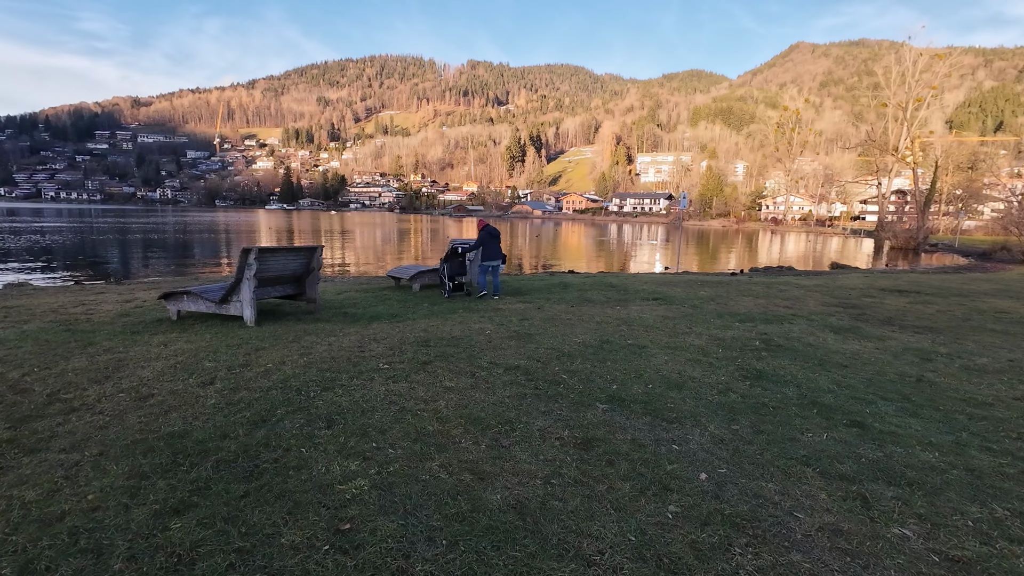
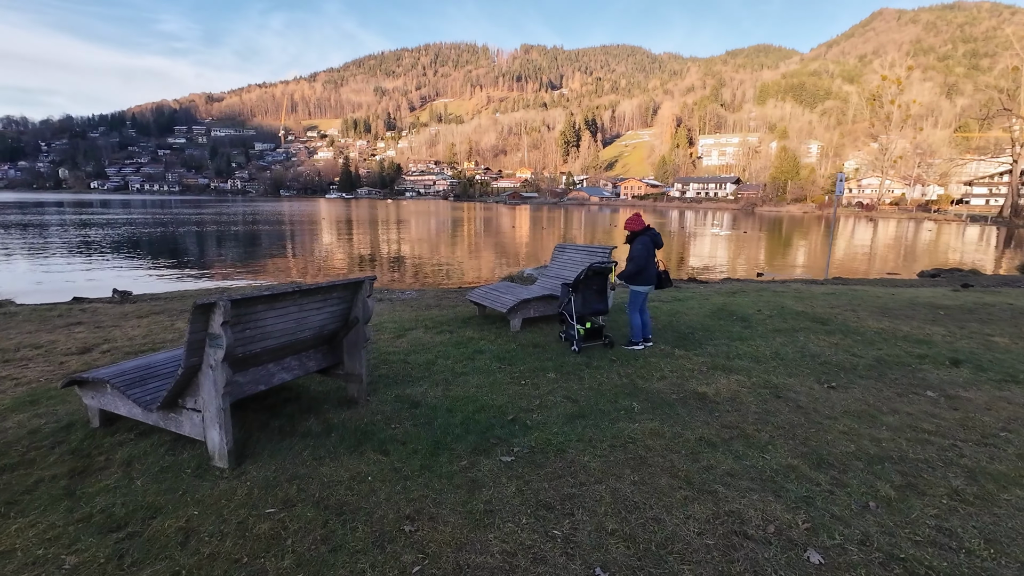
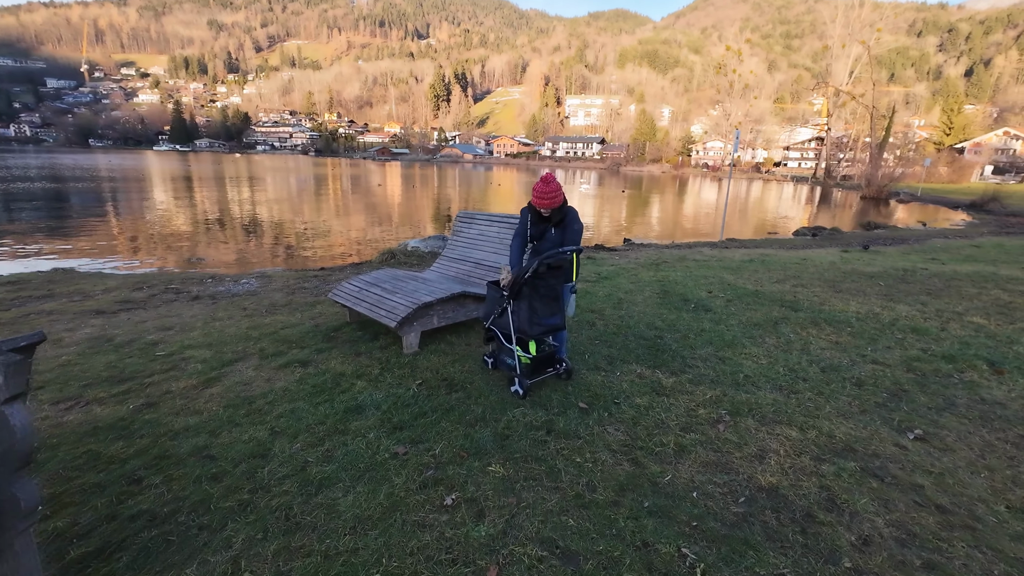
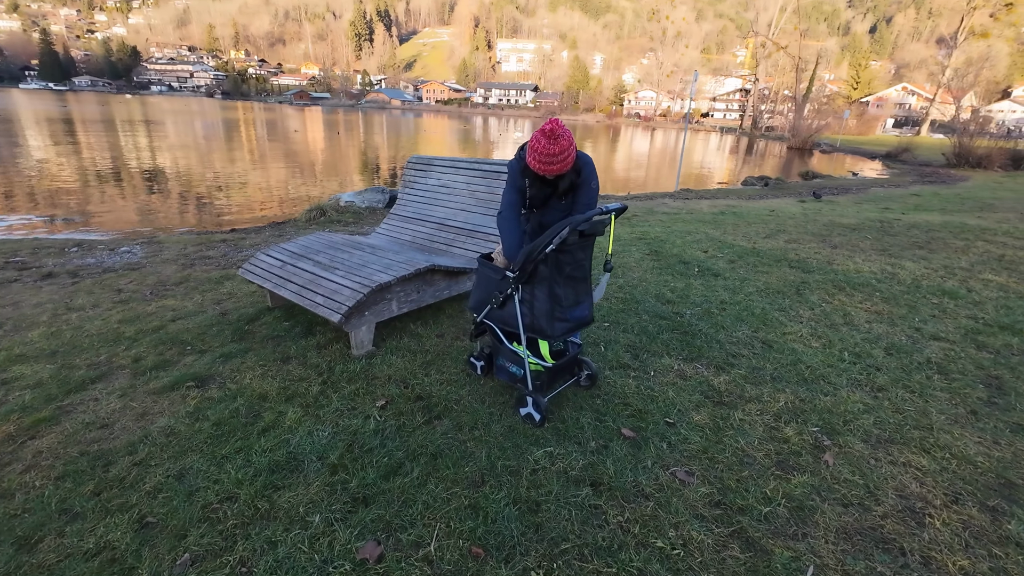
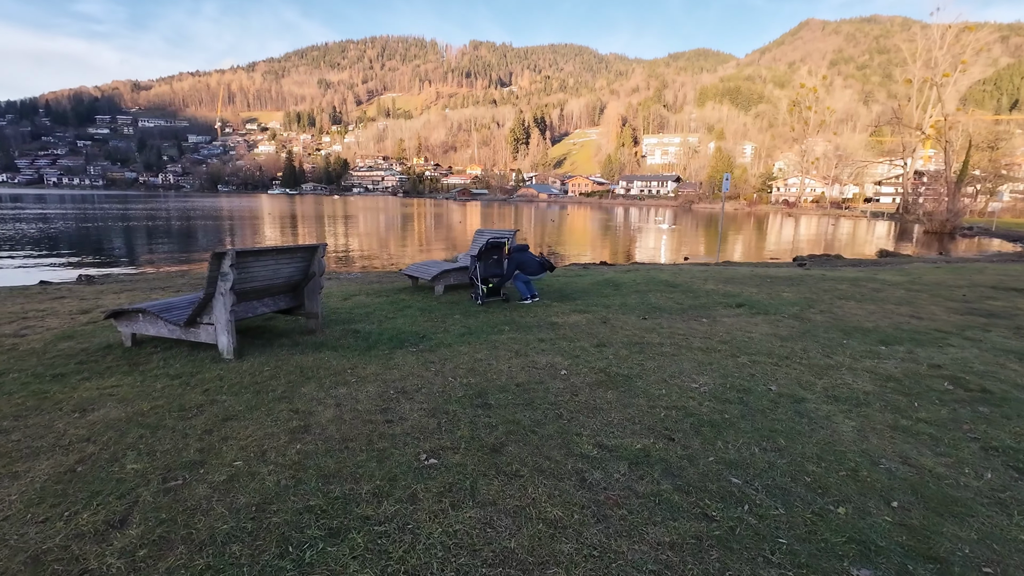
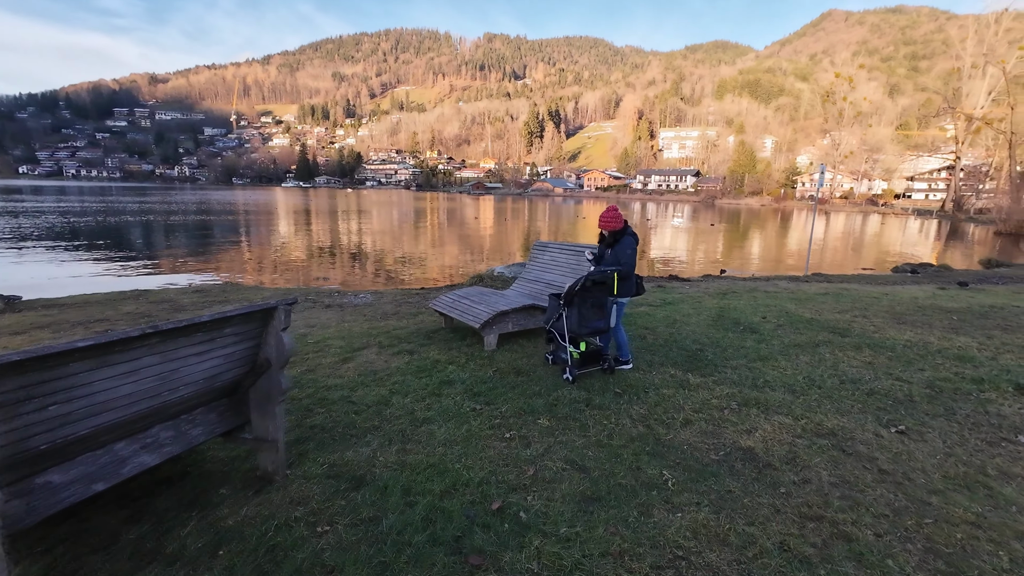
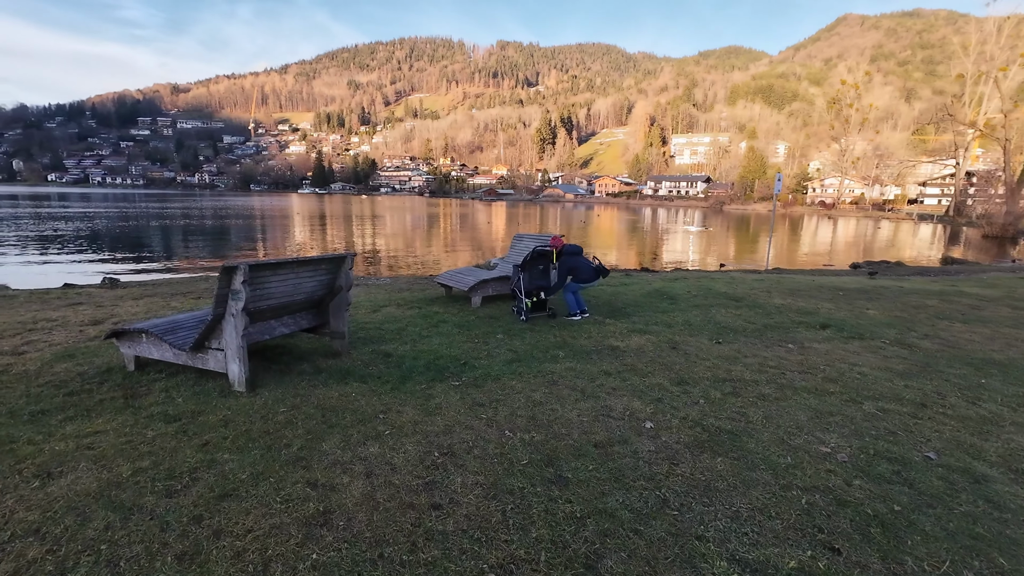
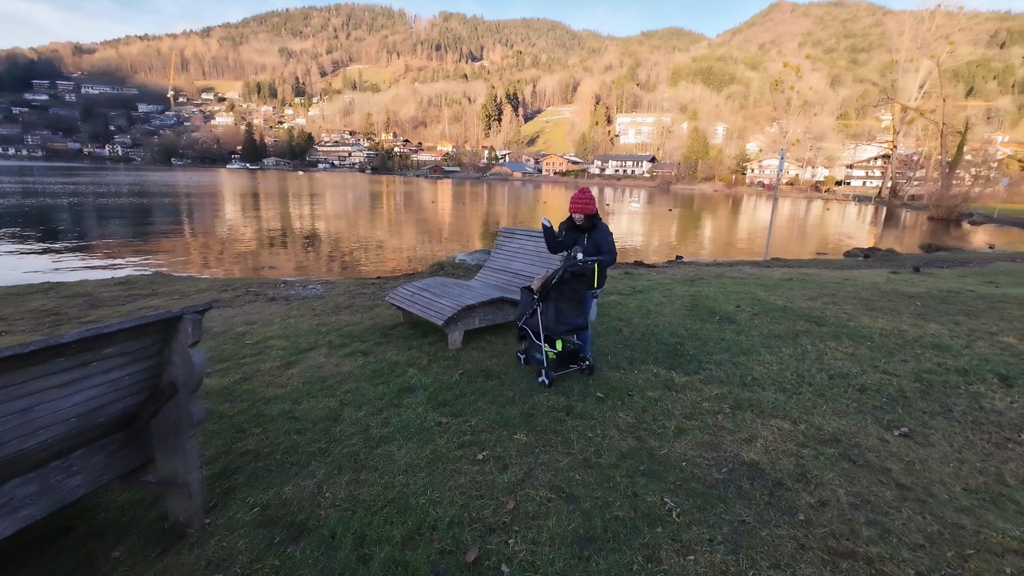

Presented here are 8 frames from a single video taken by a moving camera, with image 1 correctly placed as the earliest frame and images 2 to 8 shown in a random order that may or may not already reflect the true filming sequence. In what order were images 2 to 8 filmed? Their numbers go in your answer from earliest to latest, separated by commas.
5, 7, 2, 6, 8, 3, 4
